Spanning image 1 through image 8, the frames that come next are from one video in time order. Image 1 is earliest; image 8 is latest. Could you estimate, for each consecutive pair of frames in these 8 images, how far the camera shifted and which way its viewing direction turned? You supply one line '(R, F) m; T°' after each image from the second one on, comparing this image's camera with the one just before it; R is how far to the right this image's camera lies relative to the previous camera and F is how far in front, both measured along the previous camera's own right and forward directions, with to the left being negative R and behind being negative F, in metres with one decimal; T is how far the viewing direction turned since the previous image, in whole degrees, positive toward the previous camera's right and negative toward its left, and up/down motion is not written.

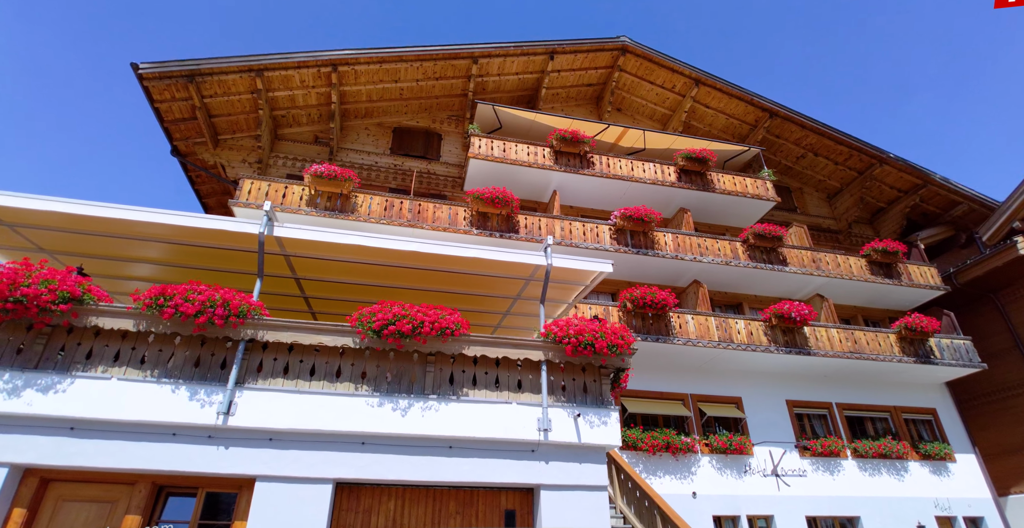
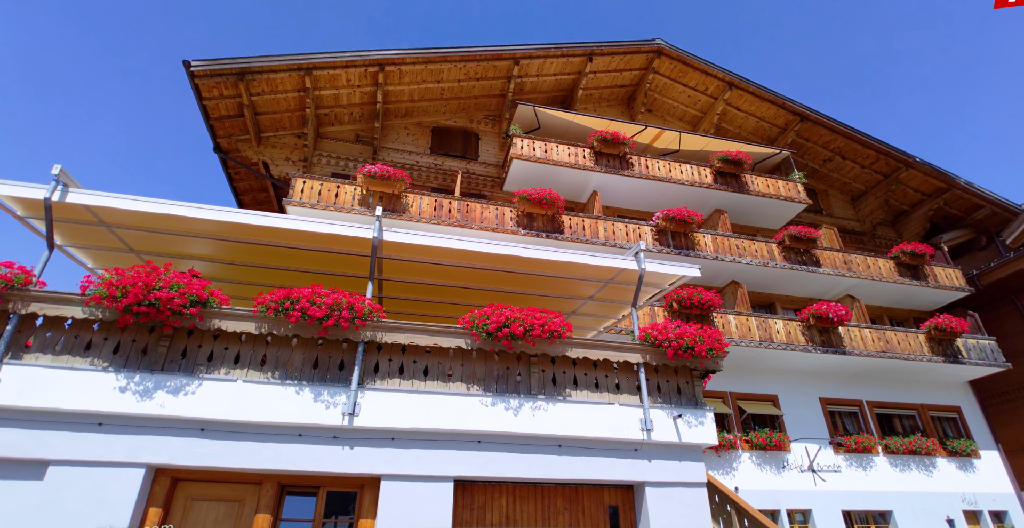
(-1.7, -0.2) m; +1°
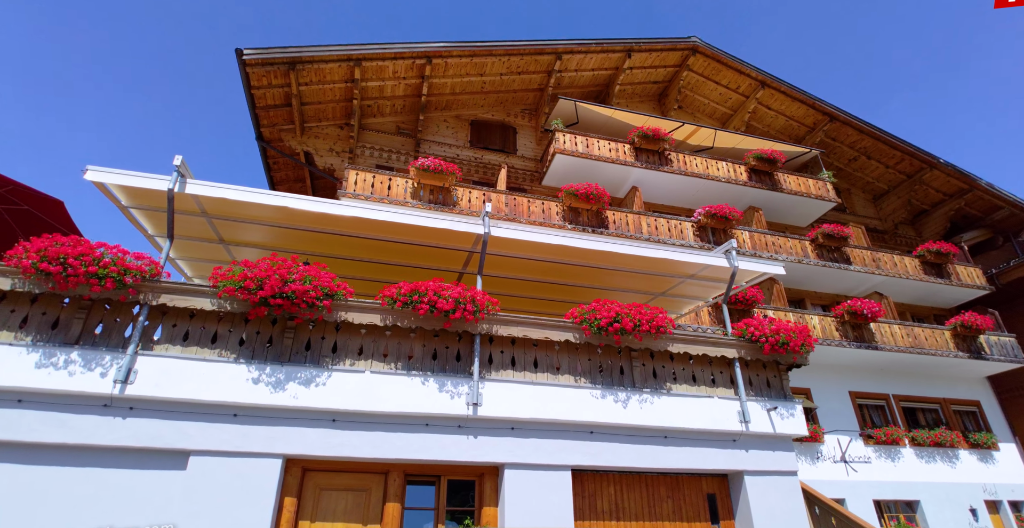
(-1.8, -0.1) m; +2°
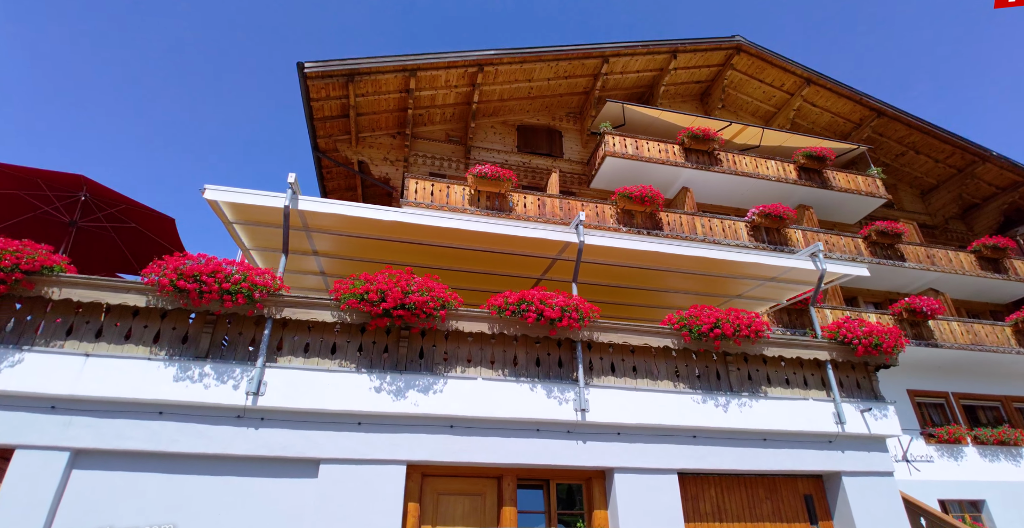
(-1.2, -0.2) m; -2°
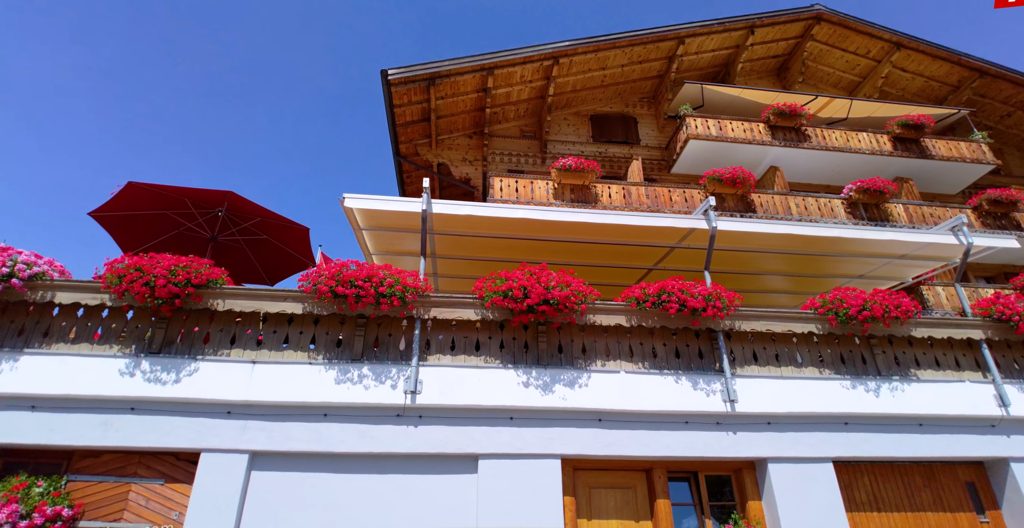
(-1.3, 0.0) m; -5°
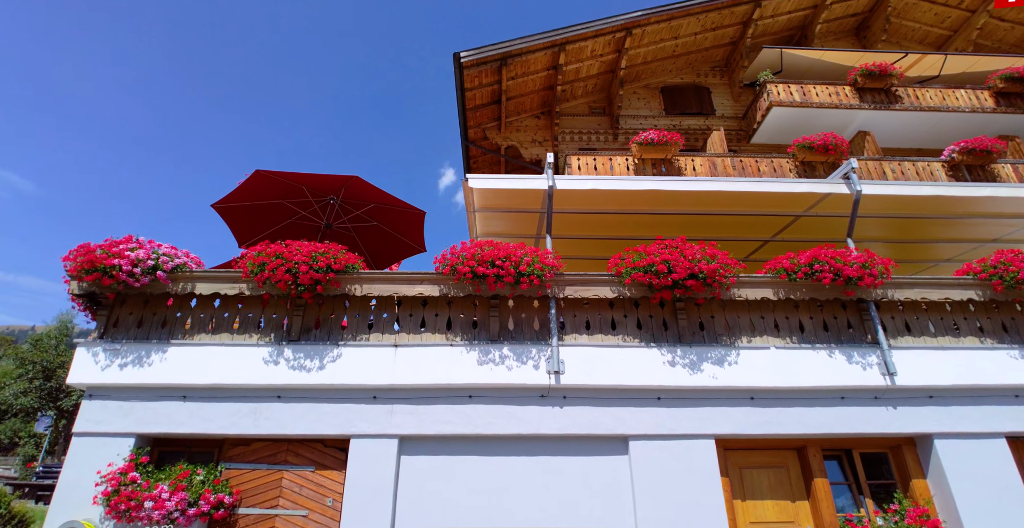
(-1.5, +0.2) m; -3°
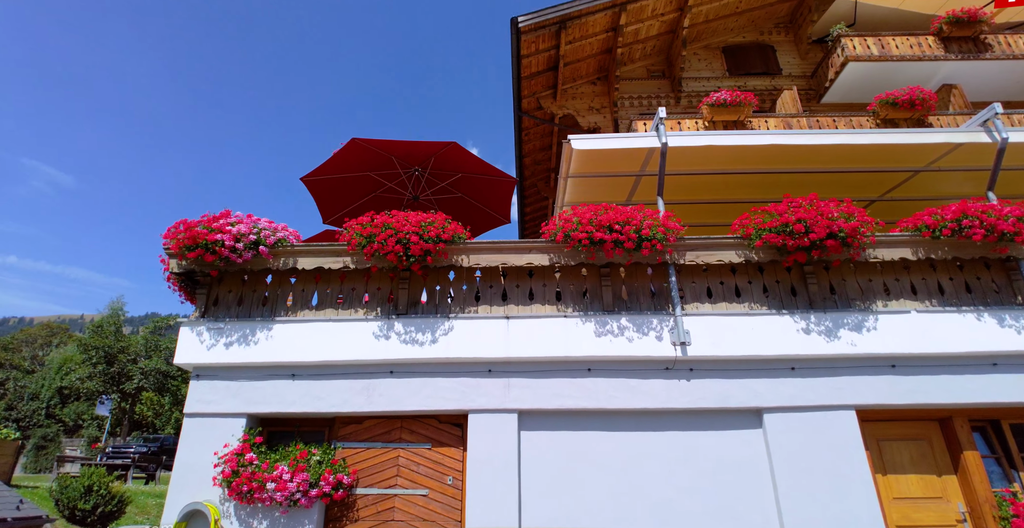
(-1.2, +0.4) m; -2°
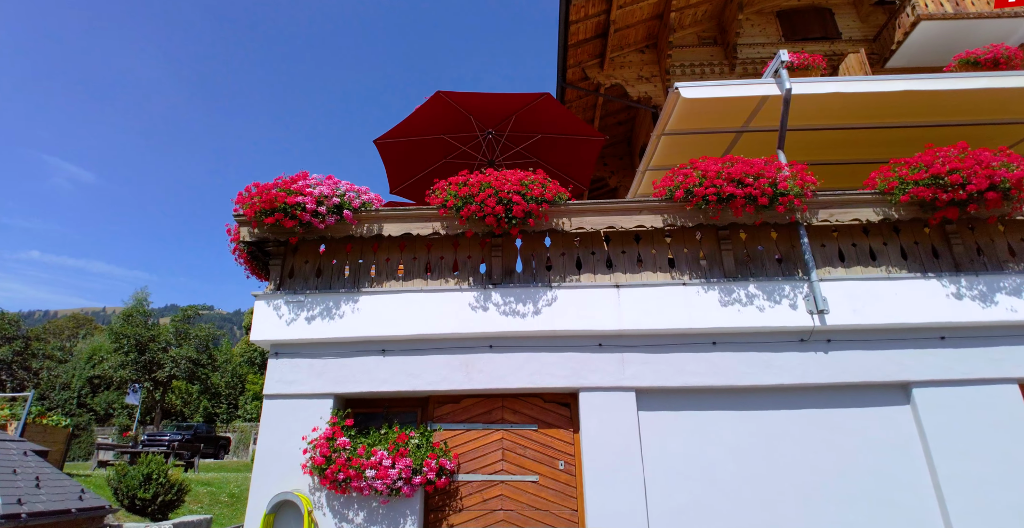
(-1.2, +0.6) m; -1°
